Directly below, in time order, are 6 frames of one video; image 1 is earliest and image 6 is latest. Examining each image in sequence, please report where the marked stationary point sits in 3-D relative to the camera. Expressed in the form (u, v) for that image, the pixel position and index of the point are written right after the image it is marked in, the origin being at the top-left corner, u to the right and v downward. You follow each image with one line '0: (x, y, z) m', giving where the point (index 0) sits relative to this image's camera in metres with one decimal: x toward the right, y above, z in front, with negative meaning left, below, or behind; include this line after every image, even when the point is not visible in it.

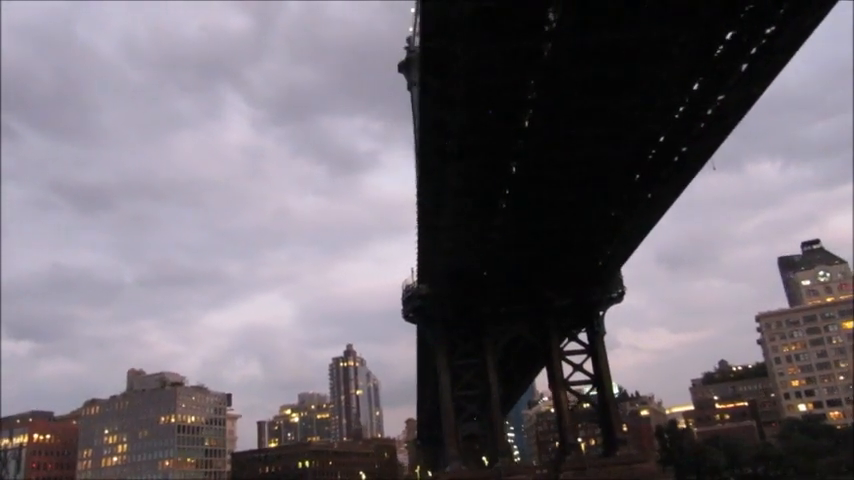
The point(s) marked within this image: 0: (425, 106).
0: (+0.1, +3.1, +18.4) m
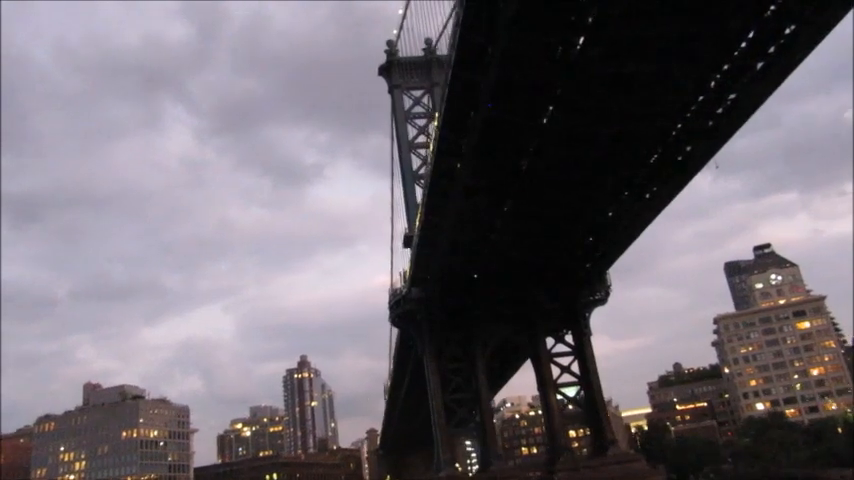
0: (+0.6, +3.1, +18.3) m
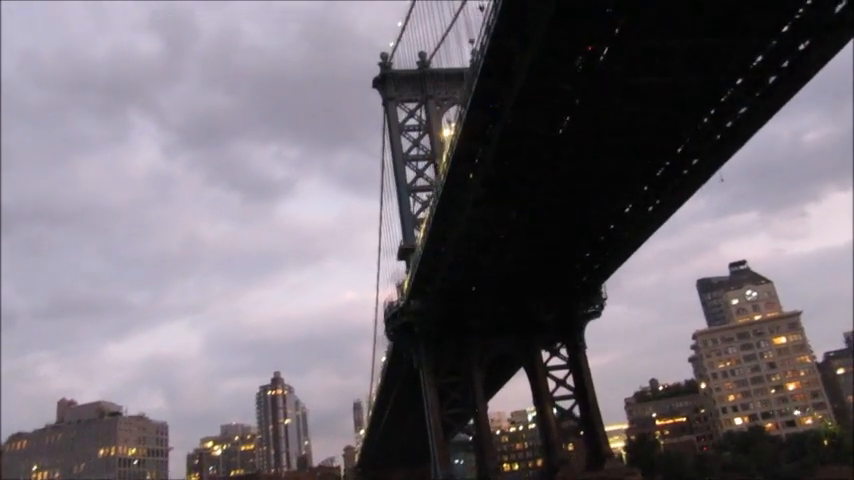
0: (+1.0, +2.9, +18.4) m
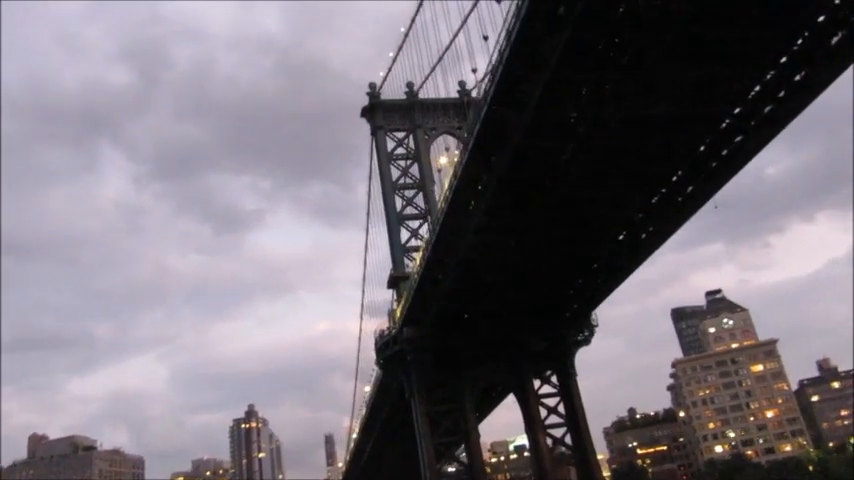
0: (+1.2, +2.4, +18.5) m
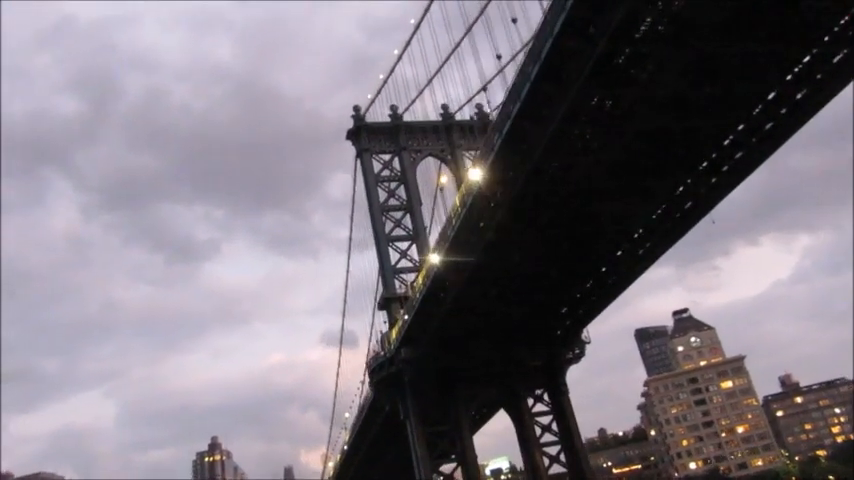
0: (+1.6, +2.0, +18.7) m
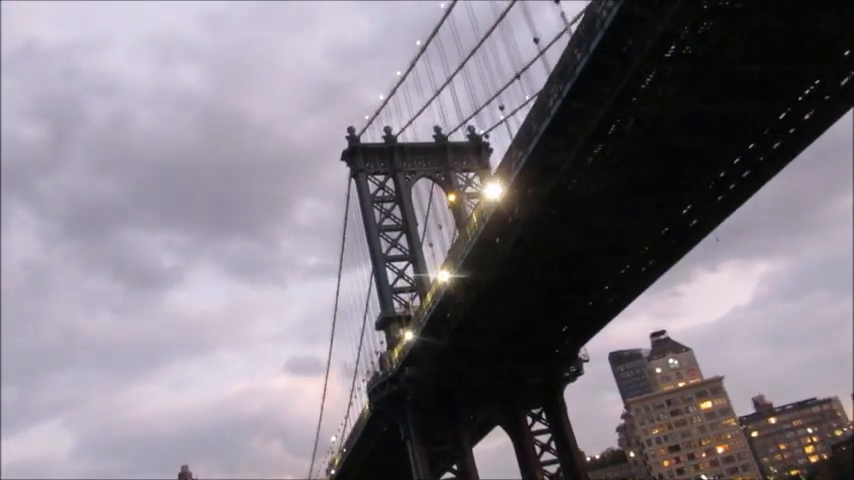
0: (+2.2, +1.7, +19.0) m
